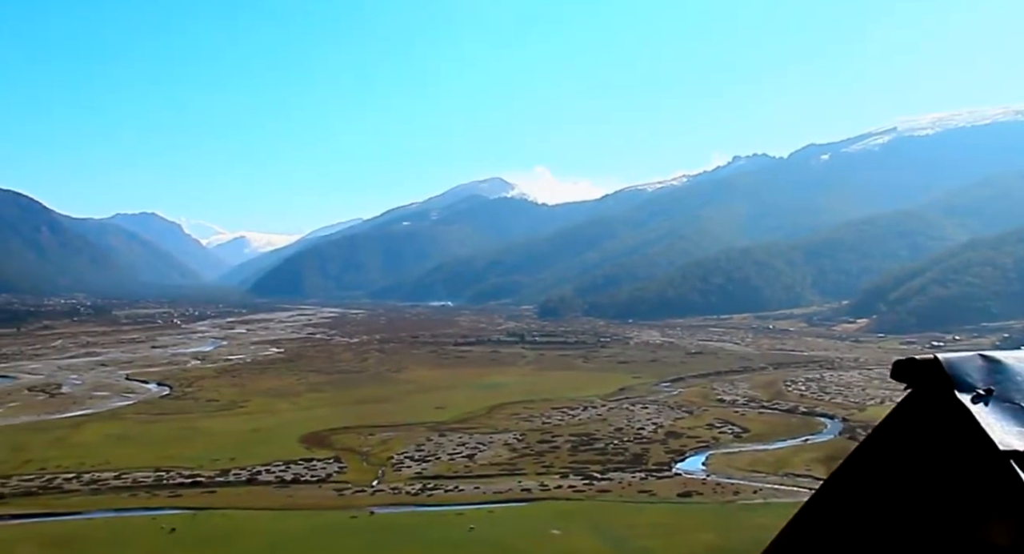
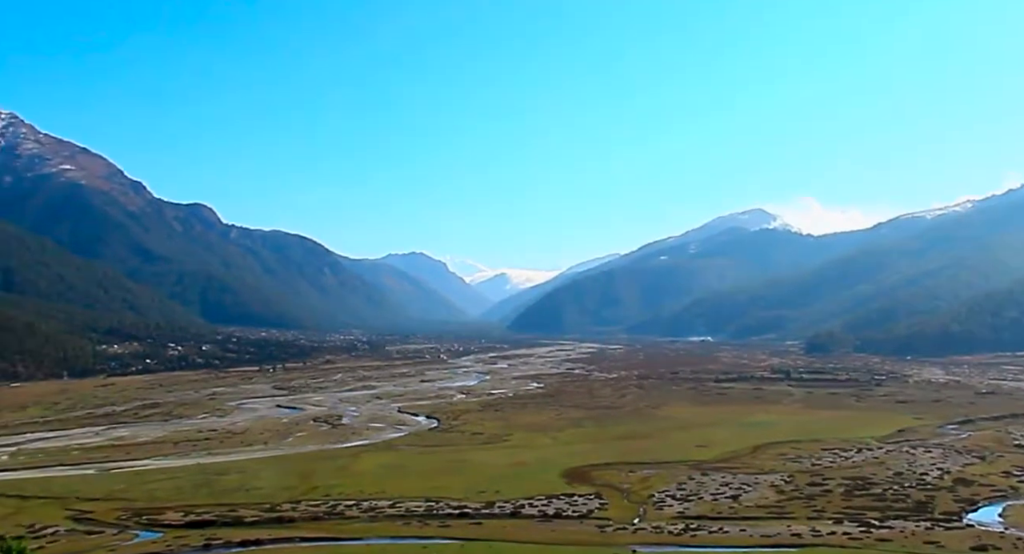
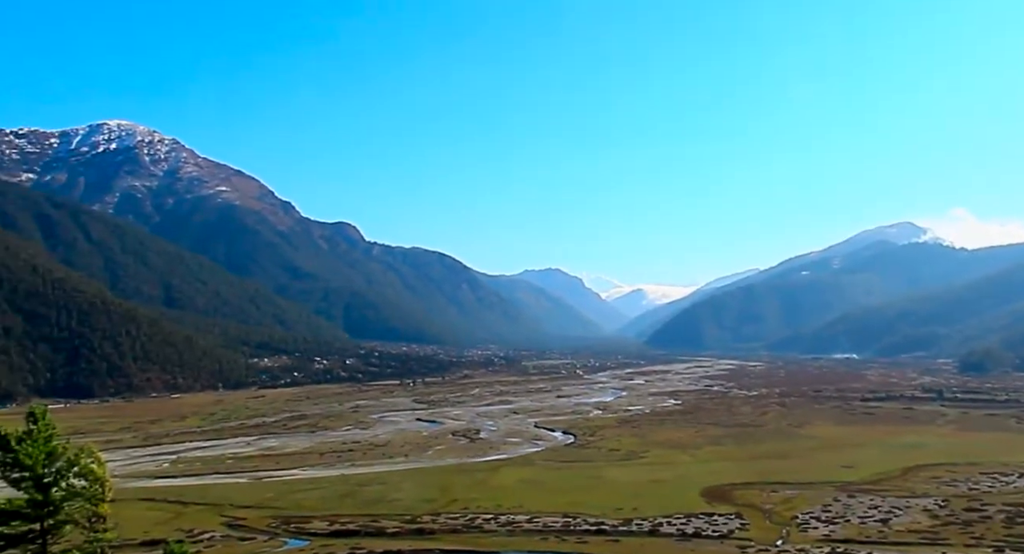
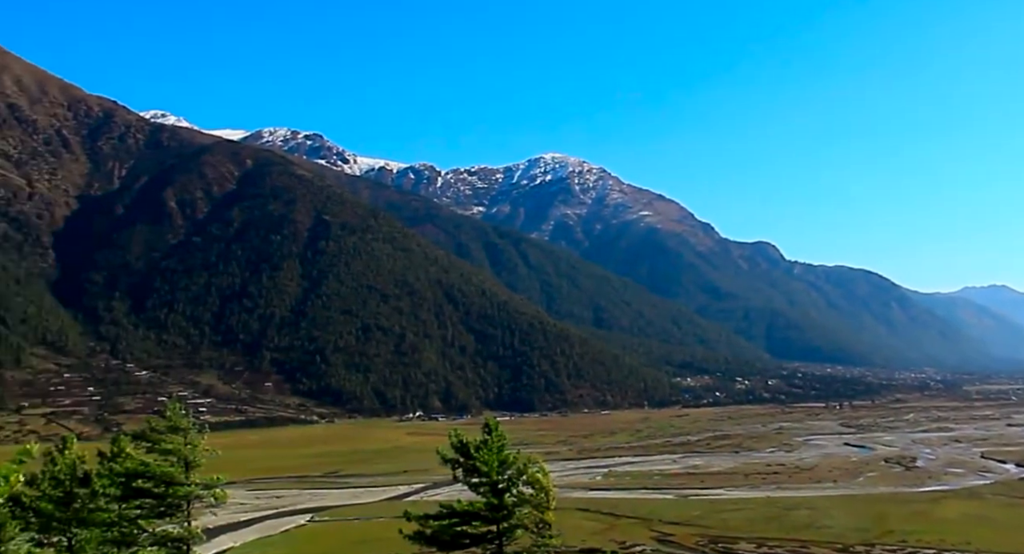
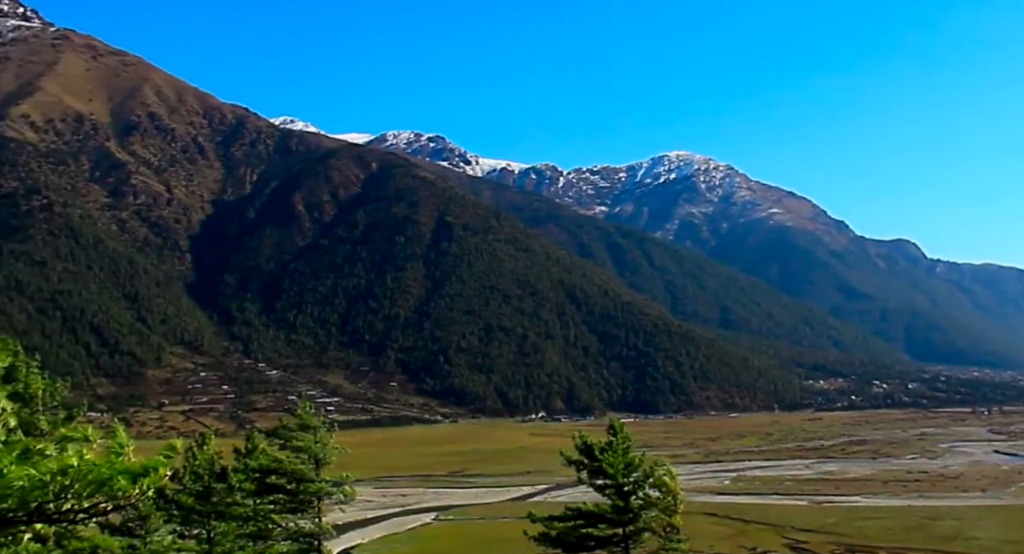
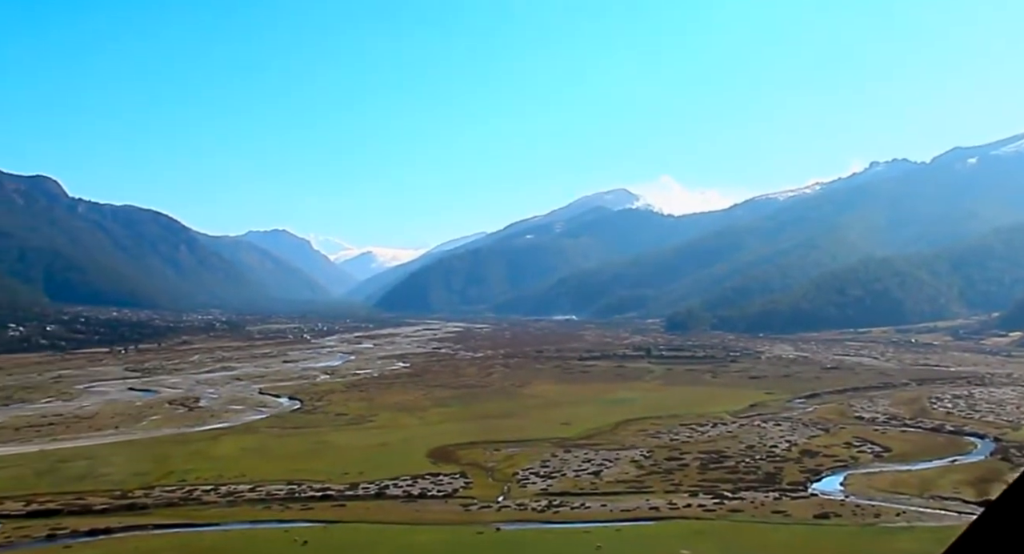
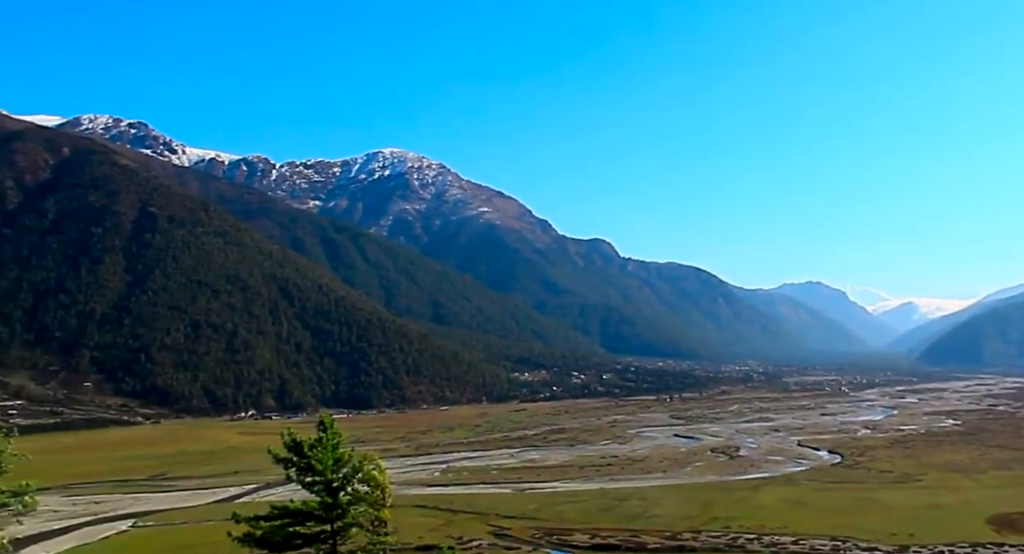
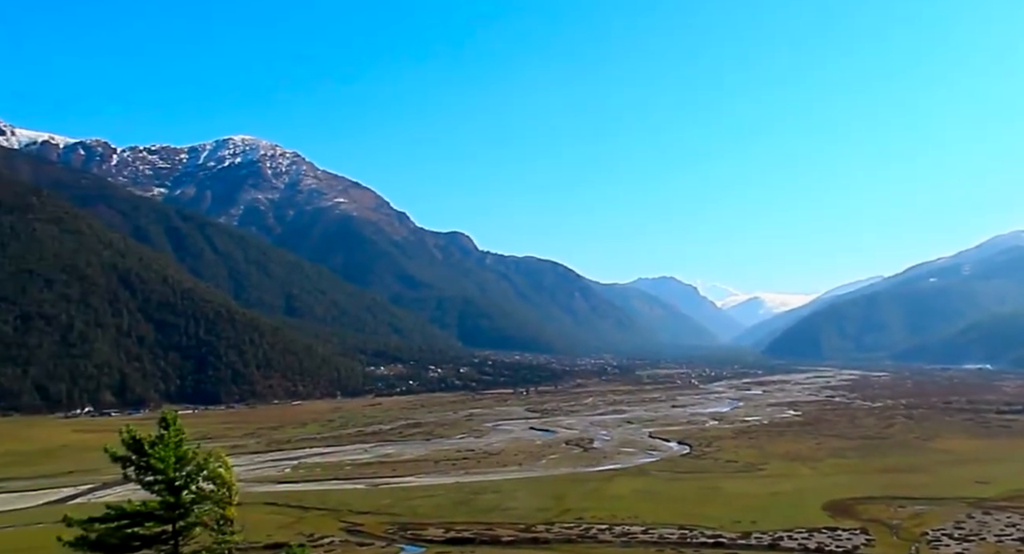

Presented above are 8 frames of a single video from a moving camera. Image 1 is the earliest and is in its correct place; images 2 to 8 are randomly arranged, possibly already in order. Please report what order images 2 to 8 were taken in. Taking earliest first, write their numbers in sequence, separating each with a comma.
6, 2, 3, 8, 7, 4, 5
